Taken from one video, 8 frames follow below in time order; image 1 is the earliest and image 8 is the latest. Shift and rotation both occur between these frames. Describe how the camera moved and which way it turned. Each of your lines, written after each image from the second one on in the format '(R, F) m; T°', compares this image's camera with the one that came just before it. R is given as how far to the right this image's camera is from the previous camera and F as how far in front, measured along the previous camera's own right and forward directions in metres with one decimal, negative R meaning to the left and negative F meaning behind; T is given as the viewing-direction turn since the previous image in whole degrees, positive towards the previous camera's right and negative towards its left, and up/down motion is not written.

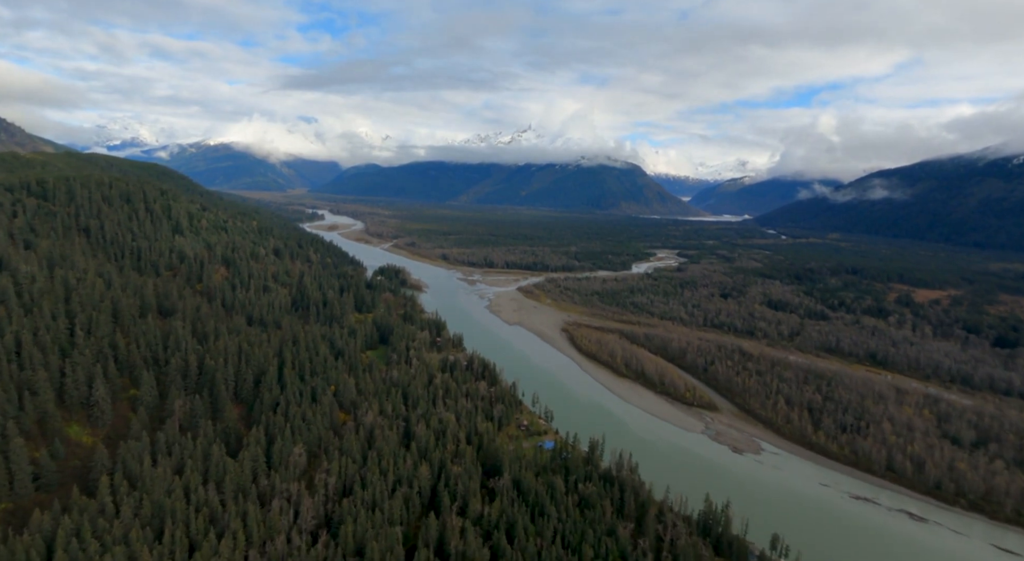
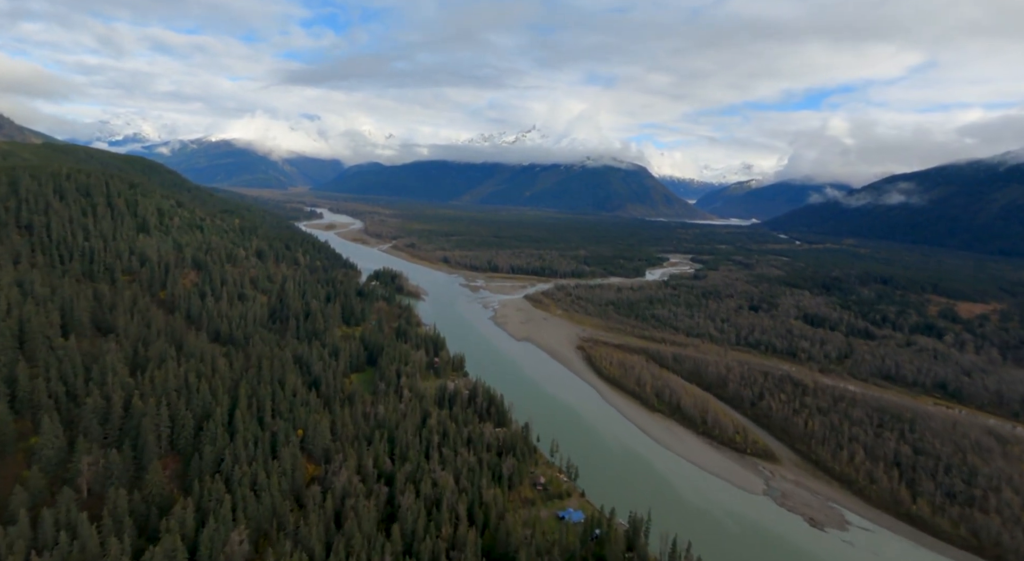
(-1.0, +10.5) m; 0°
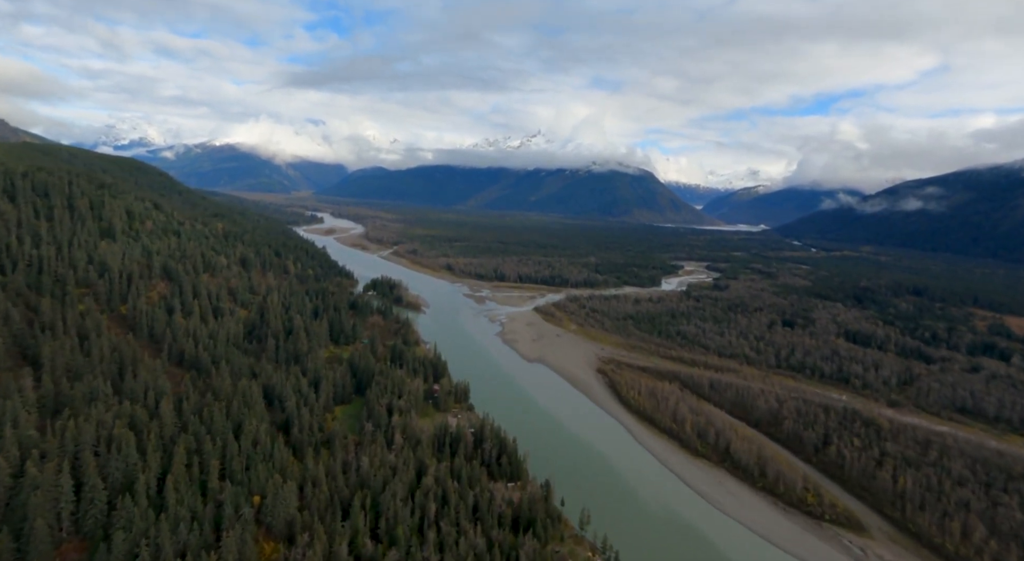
(-0.9, +9.3) m; 0°
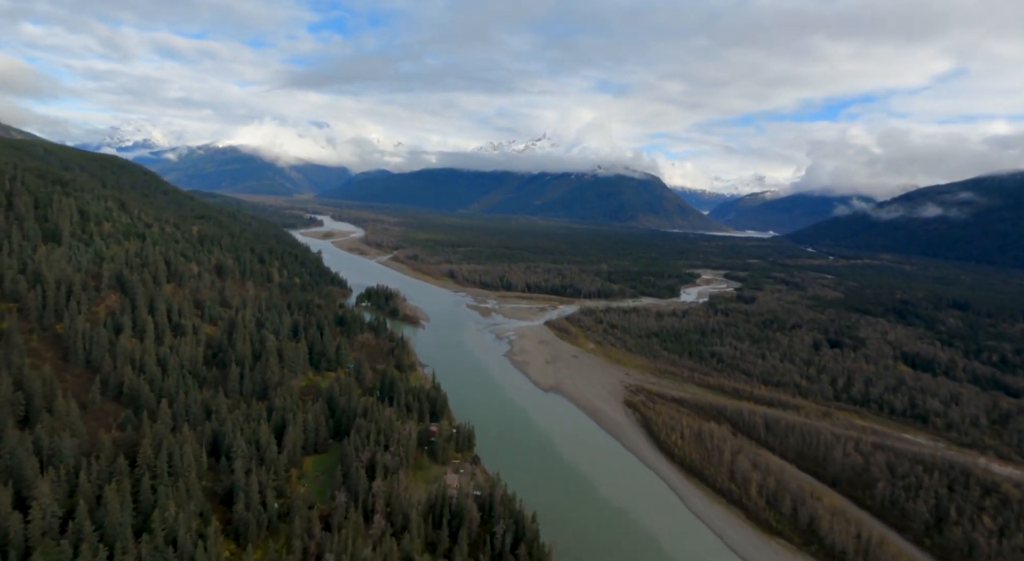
(-1.0, +10.5) m; 0°
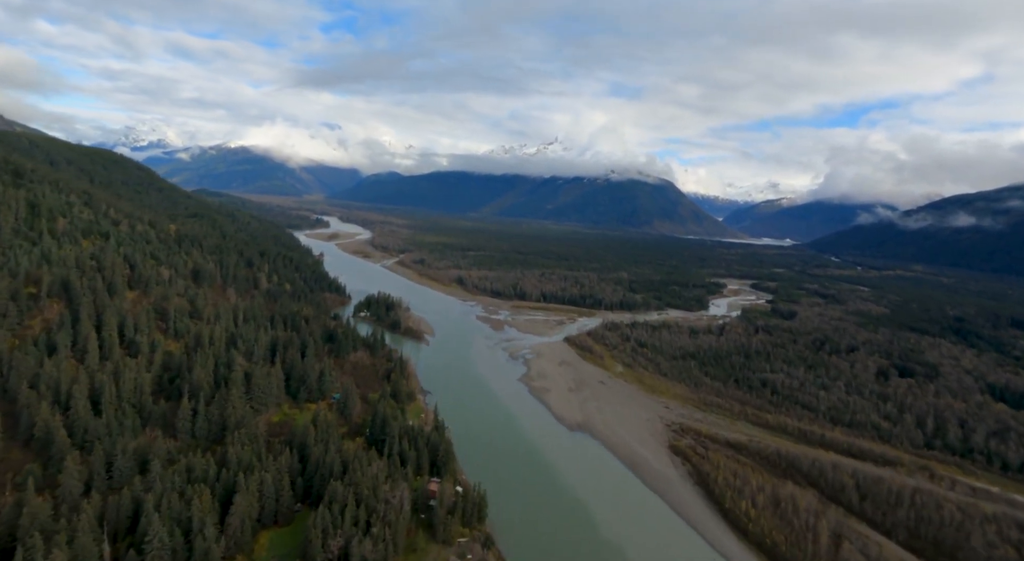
(-1.0, +10.5) m; -1°
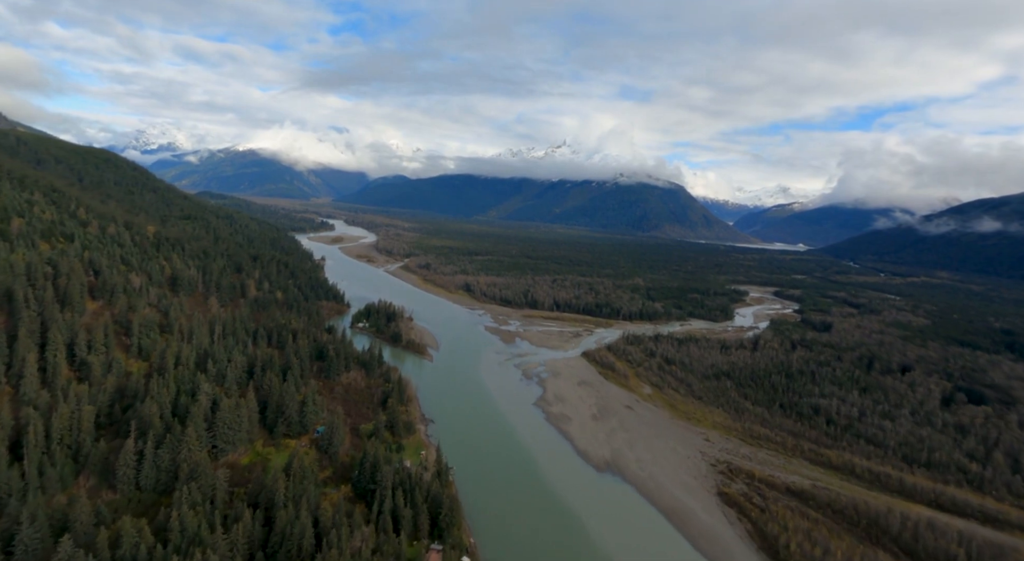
(-0.8, +7.8) m; -1°
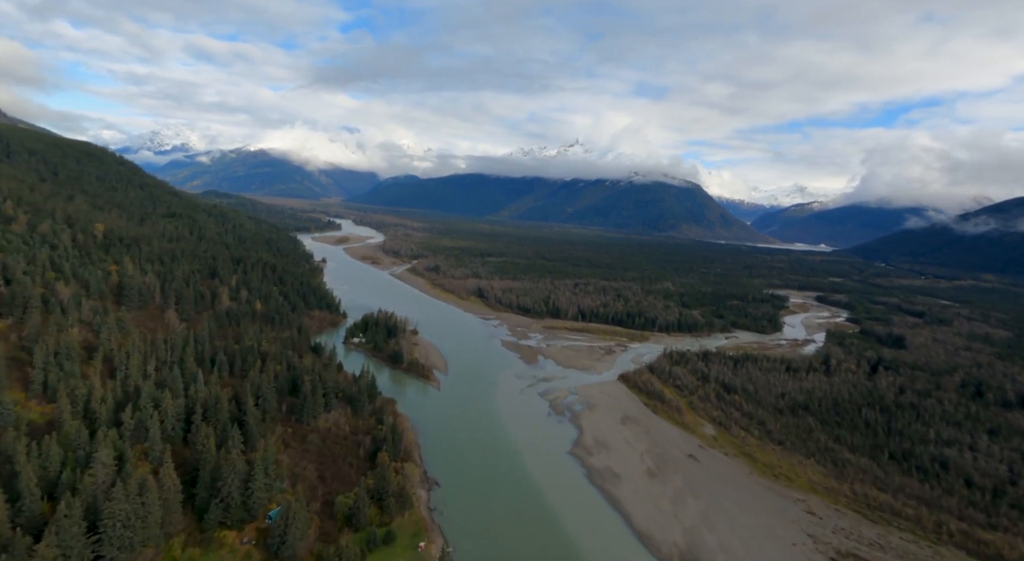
(-1.3, +12.9) m; -1°
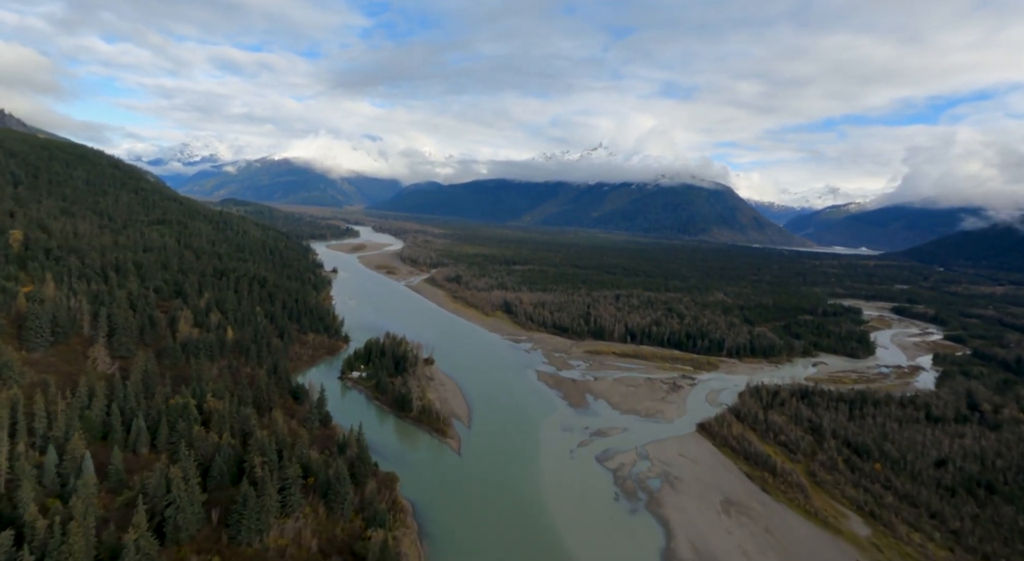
(-1.6, +15.4) m; -2°
